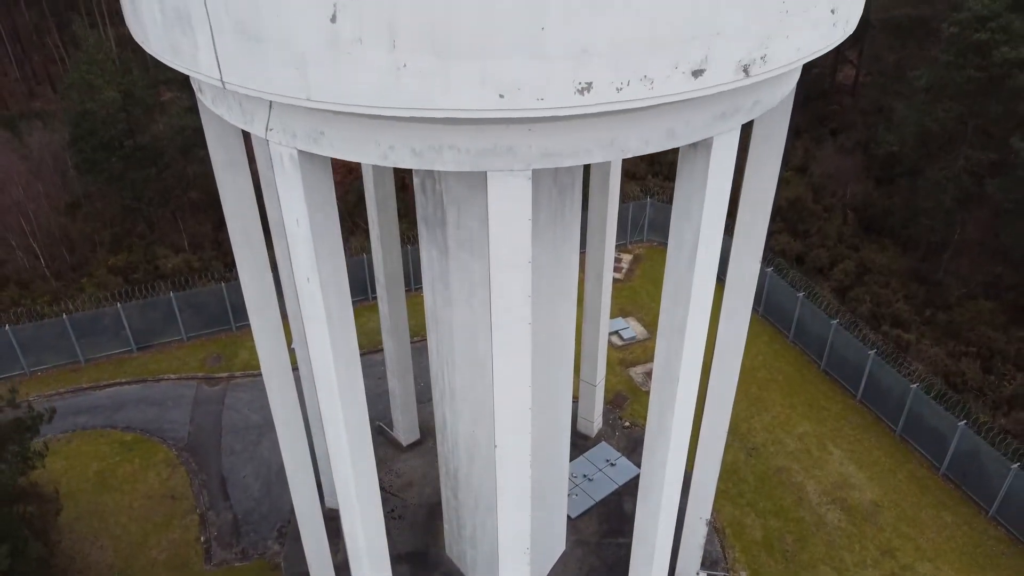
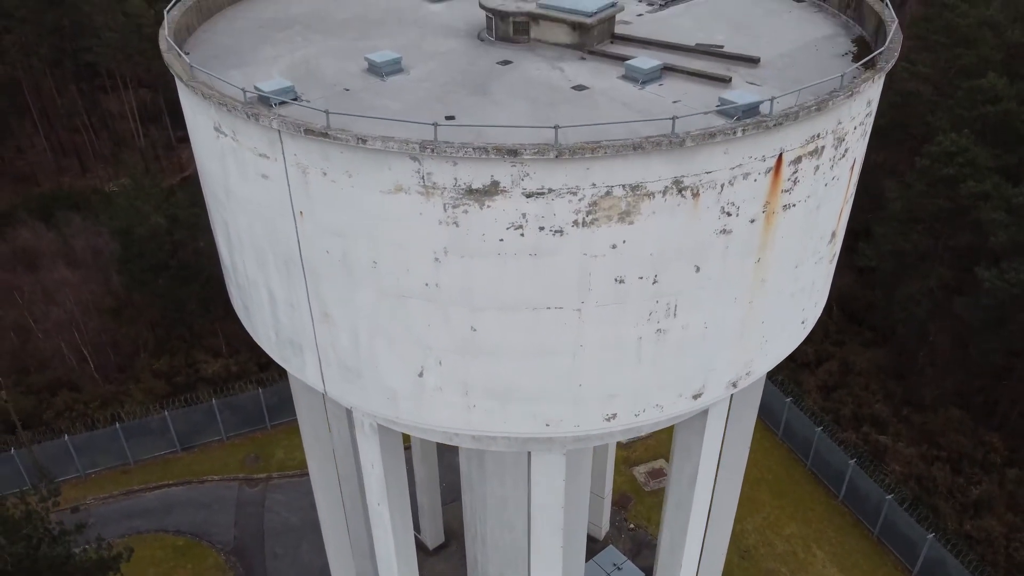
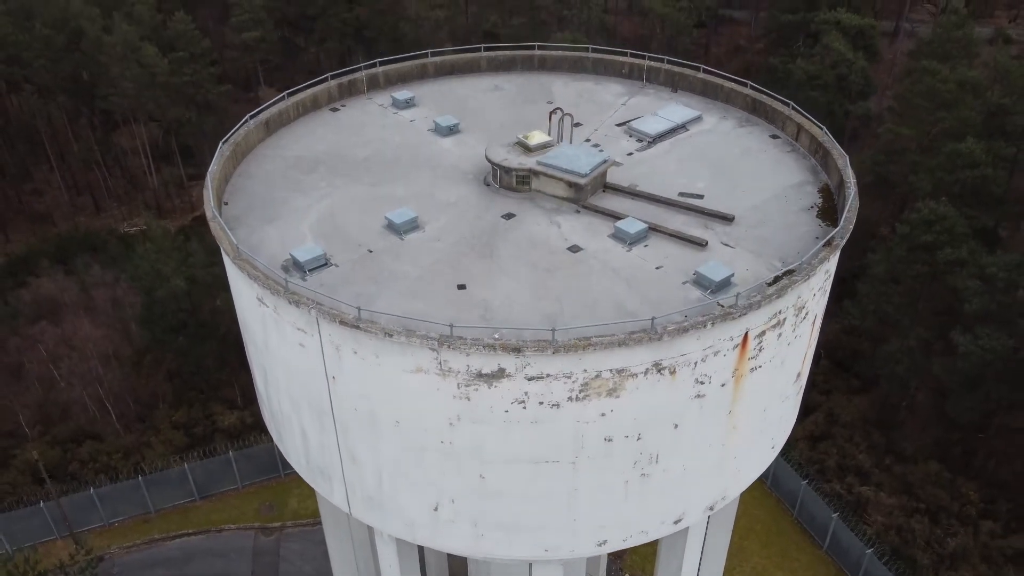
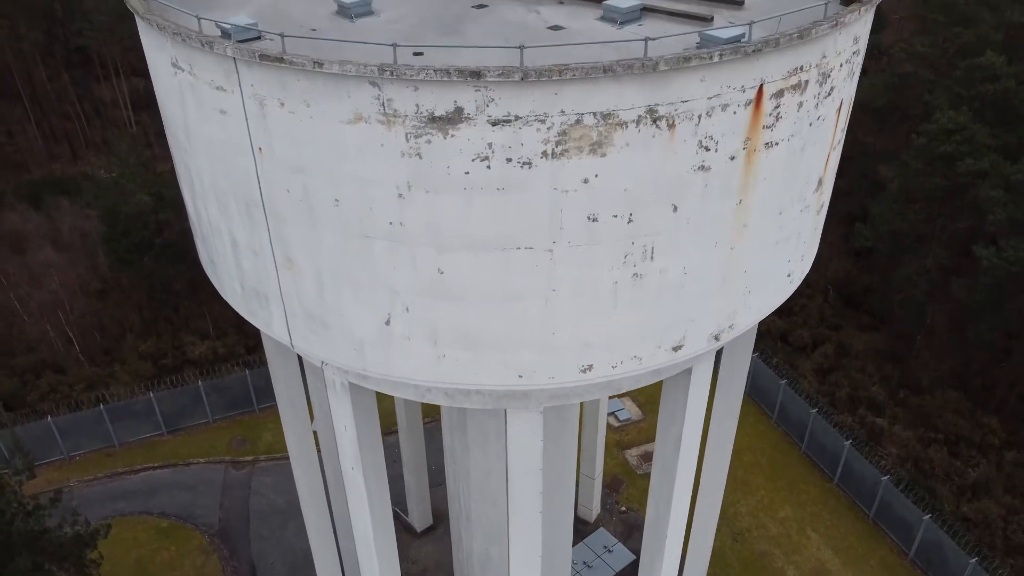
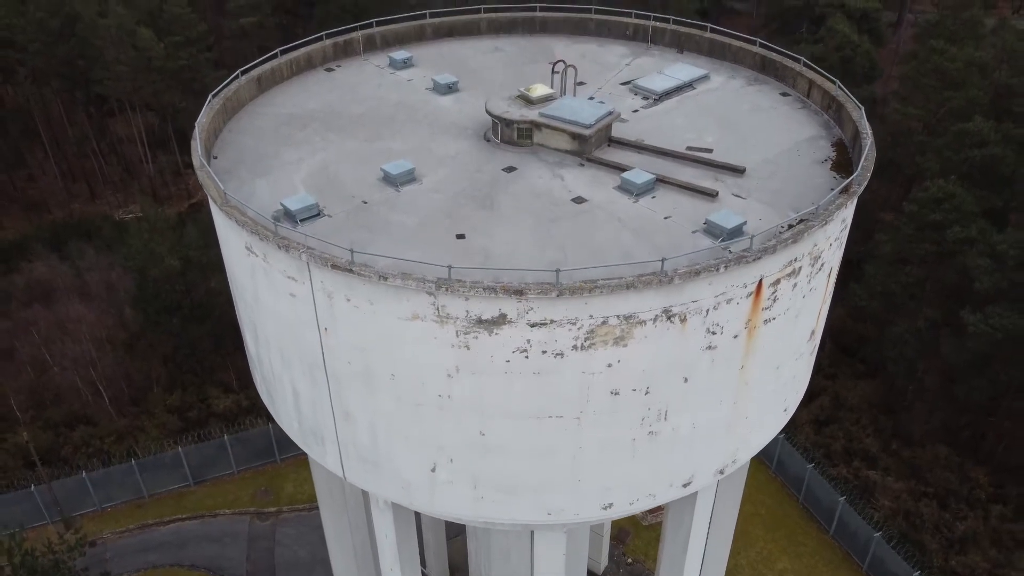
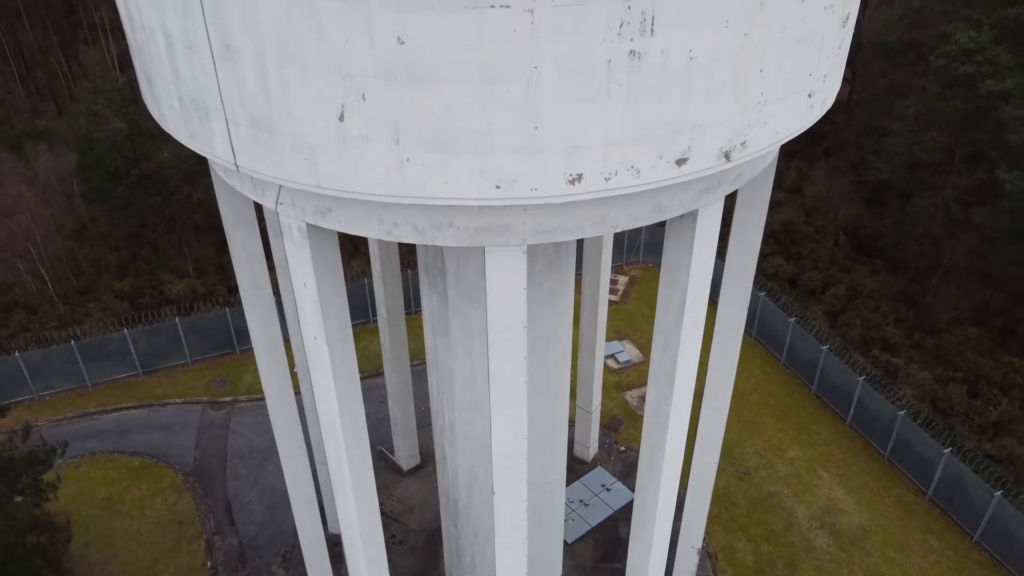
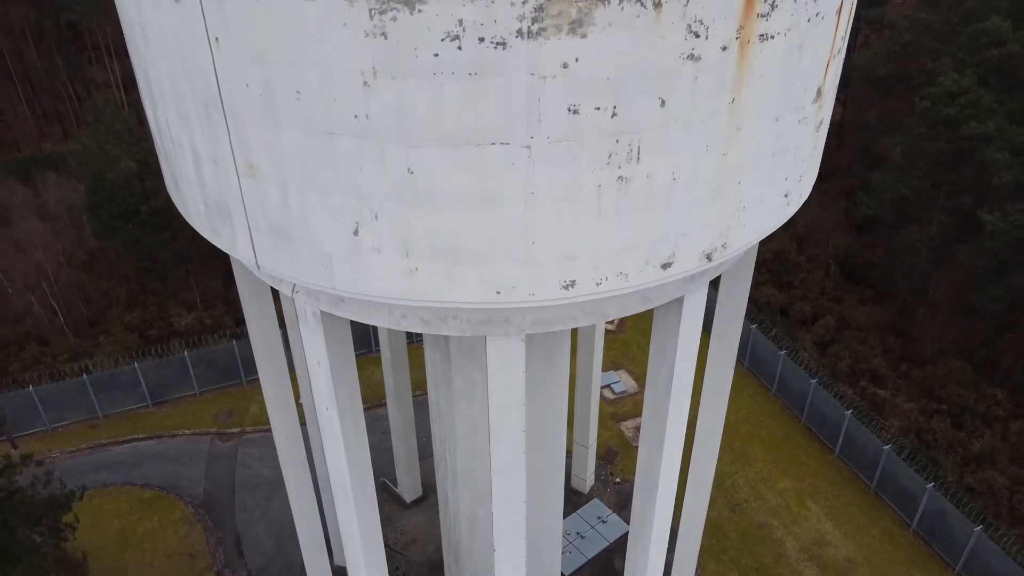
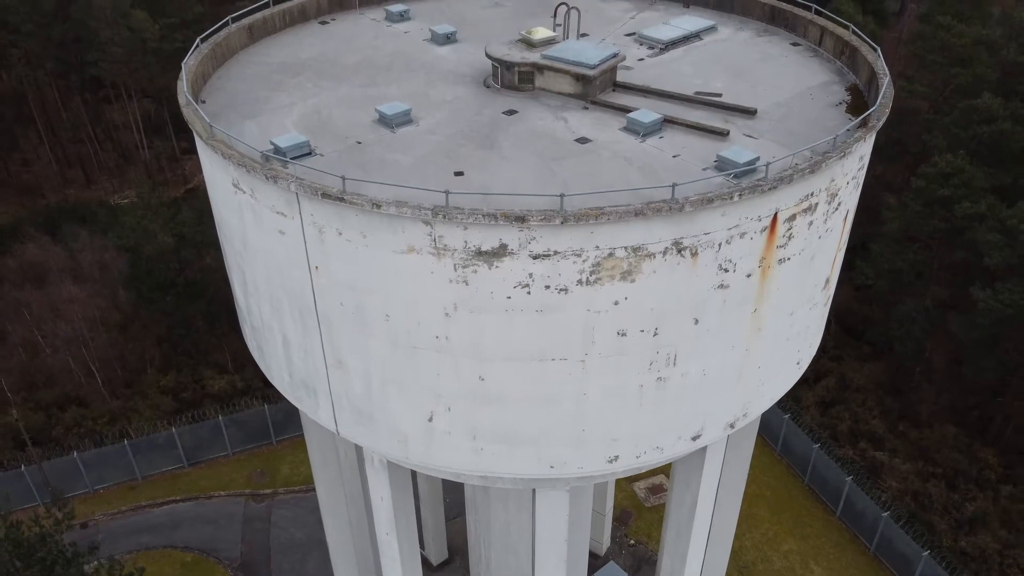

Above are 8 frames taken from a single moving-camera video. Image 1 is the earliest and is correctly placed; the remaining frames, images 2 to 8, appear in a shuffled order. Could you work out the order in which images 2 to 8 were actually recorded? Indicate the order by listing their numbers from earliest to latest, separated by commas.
6, 7, 4, 2, 8, 5, 3
